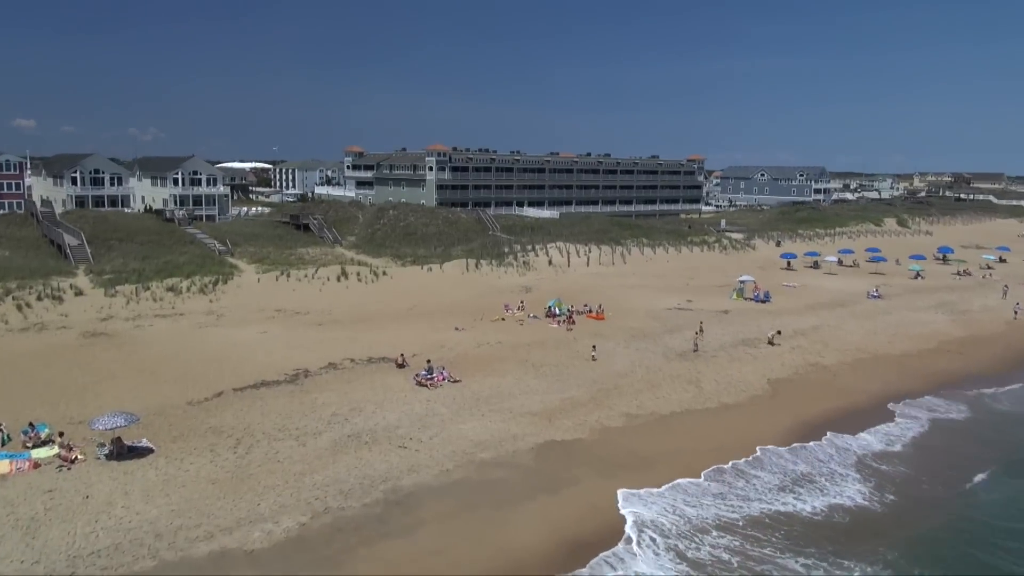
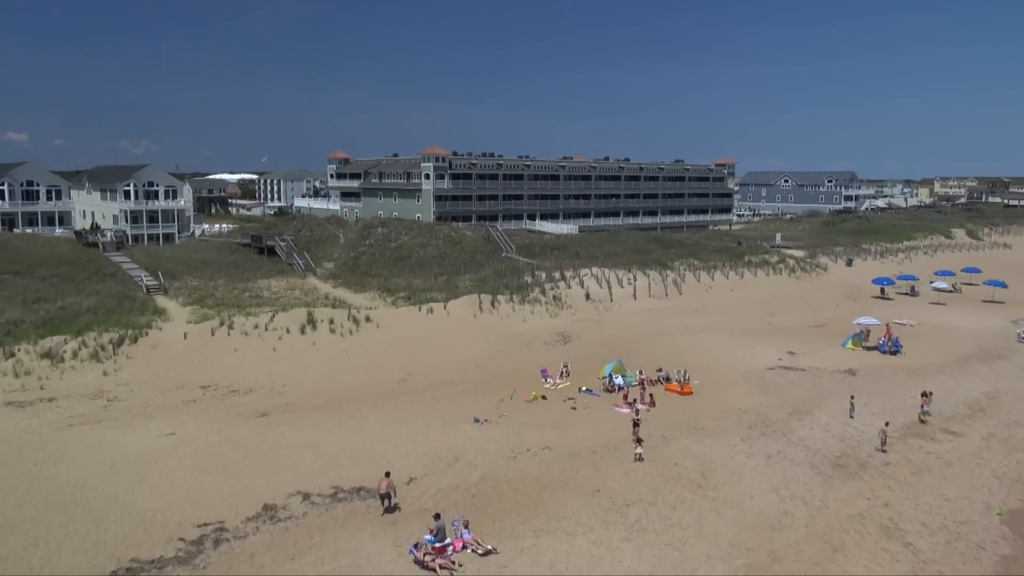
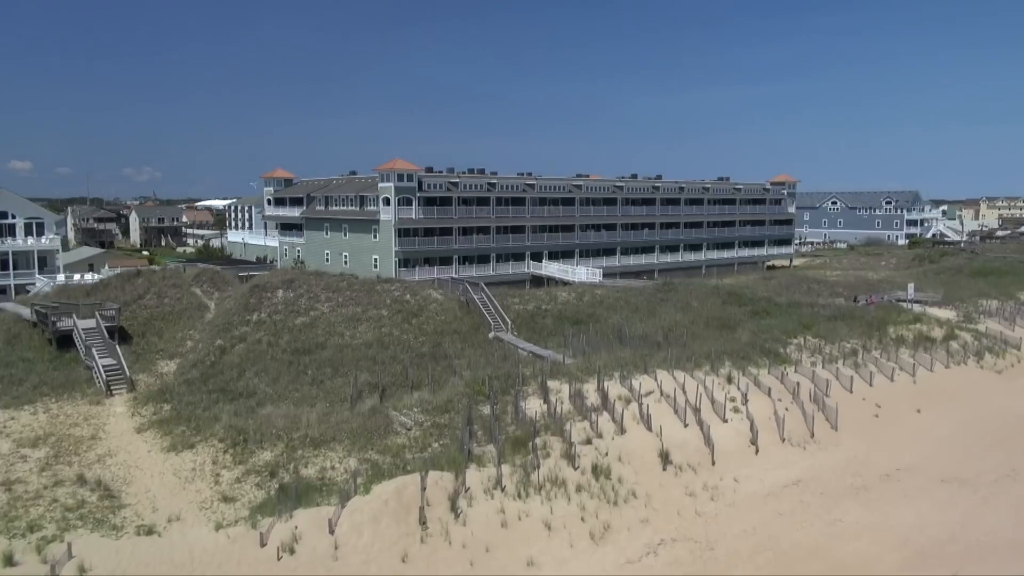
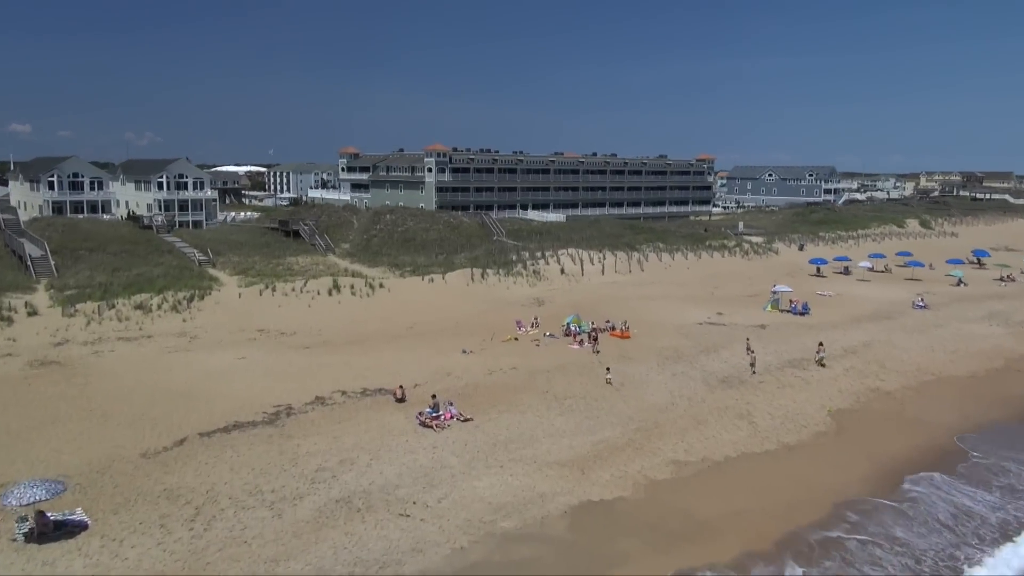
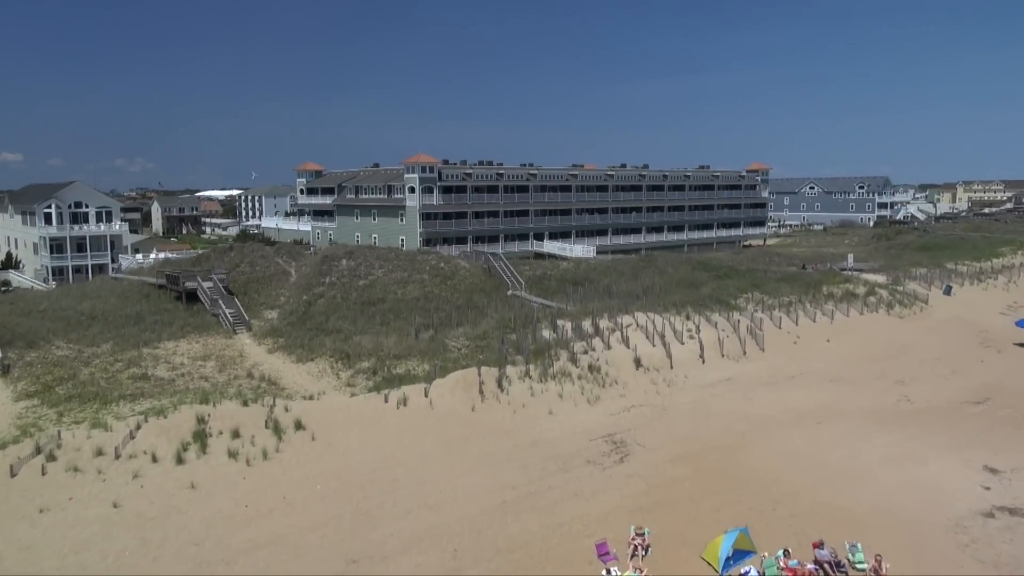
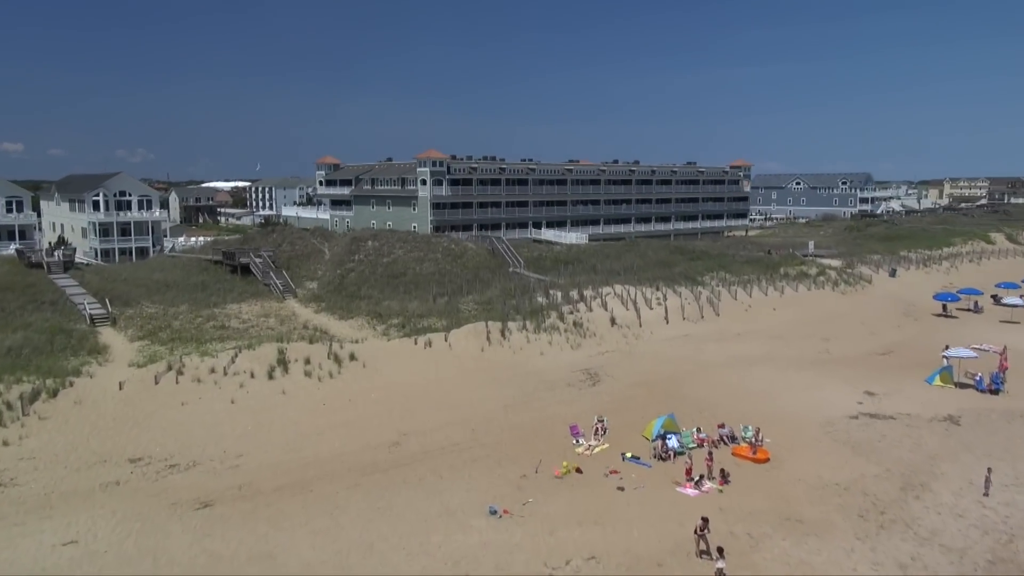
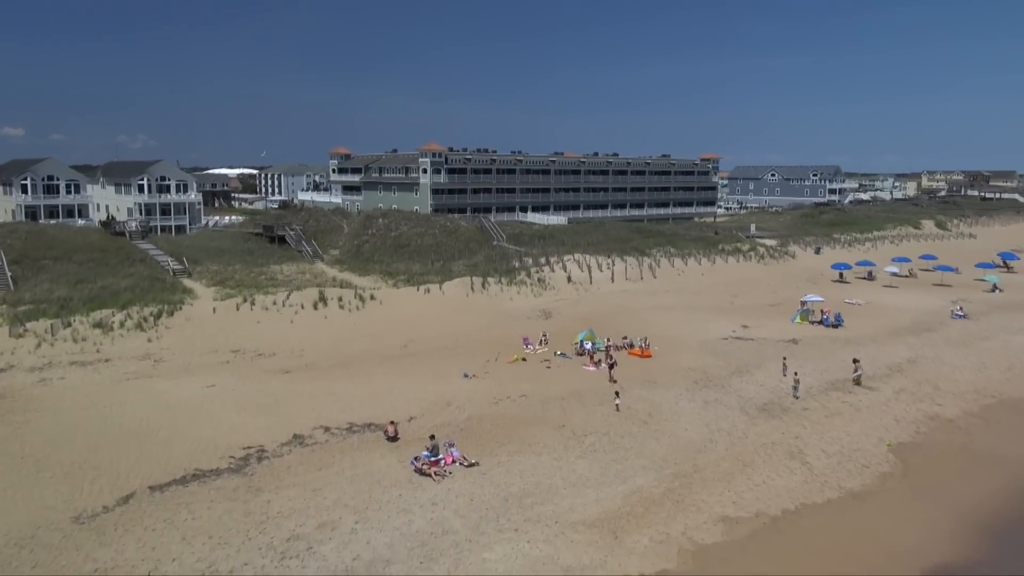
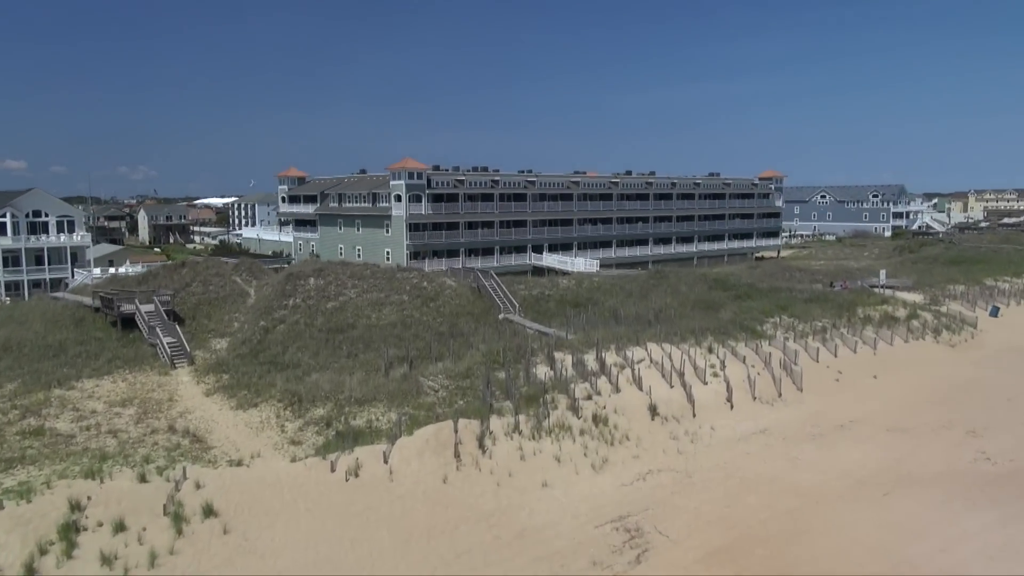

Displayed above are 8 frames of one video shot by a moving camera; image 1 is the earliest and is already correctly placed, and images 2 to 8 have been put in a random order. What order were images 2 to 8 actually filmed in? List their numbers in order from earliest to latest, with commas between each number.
4, 7, 2, 6, 5, 8, 3
